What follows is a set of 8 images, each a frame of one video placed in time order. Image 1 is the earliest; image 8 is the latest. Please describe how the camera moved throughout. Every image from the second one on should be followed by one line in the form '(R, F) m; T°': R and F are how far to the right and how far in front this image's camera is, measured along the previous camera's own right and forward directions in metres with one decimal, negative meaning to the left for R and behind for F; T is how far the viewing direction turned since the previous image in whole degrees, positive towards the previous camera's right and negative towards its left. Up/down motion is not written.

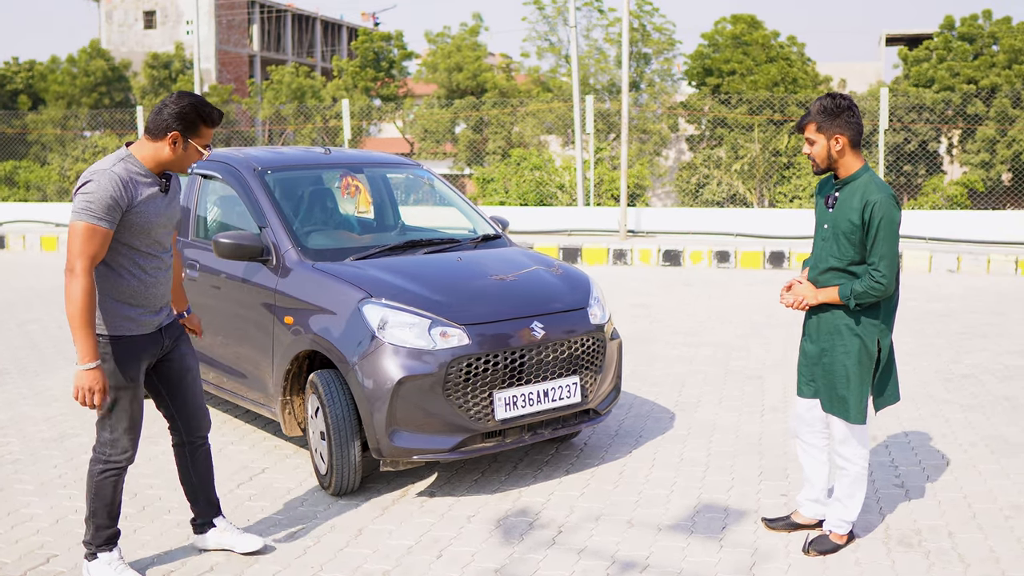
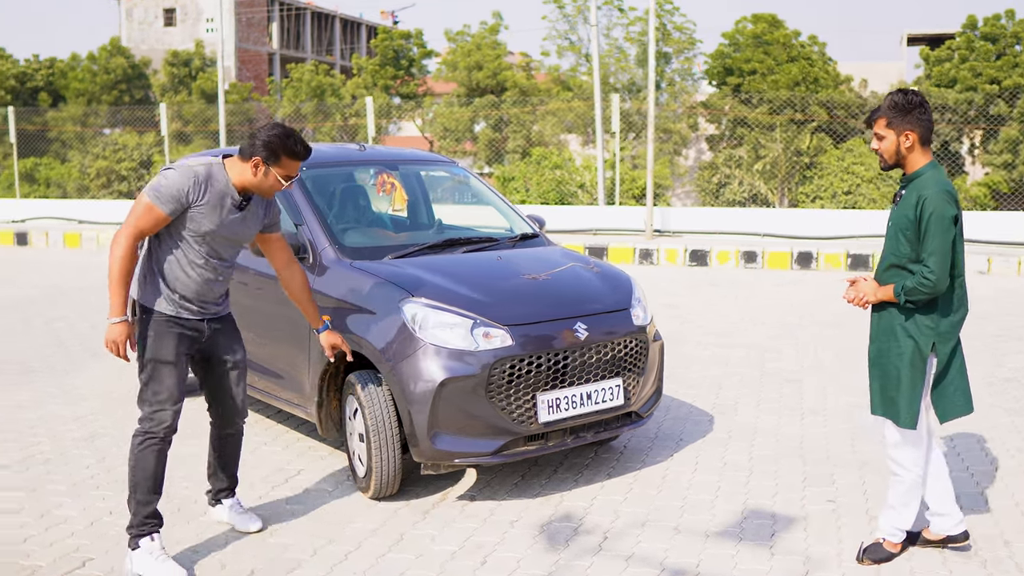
(-0.1, +0.1) m; -1°
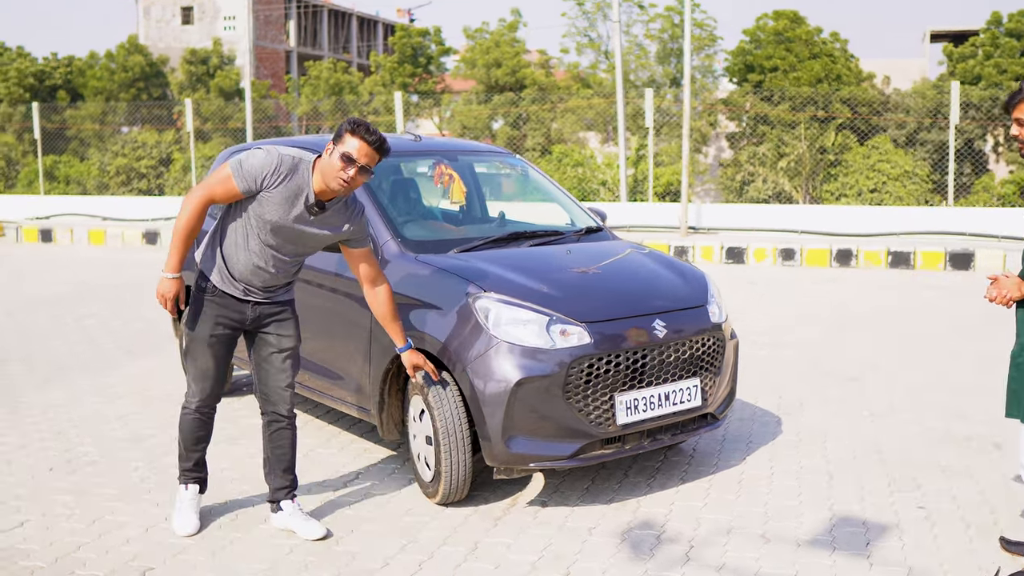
(-0.3, +0.2) m; -1°
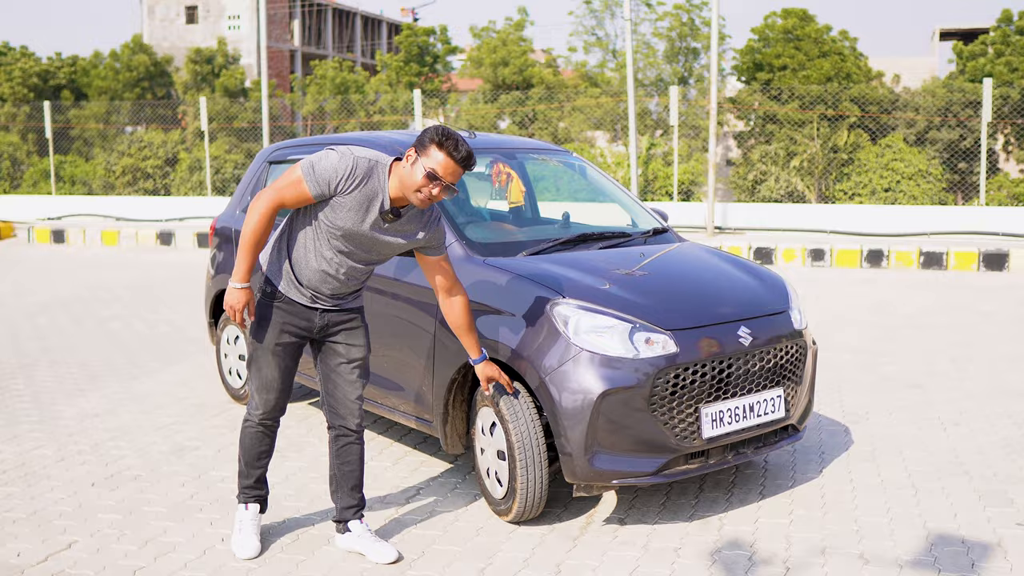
(-0.3, +0.3) m; 0°
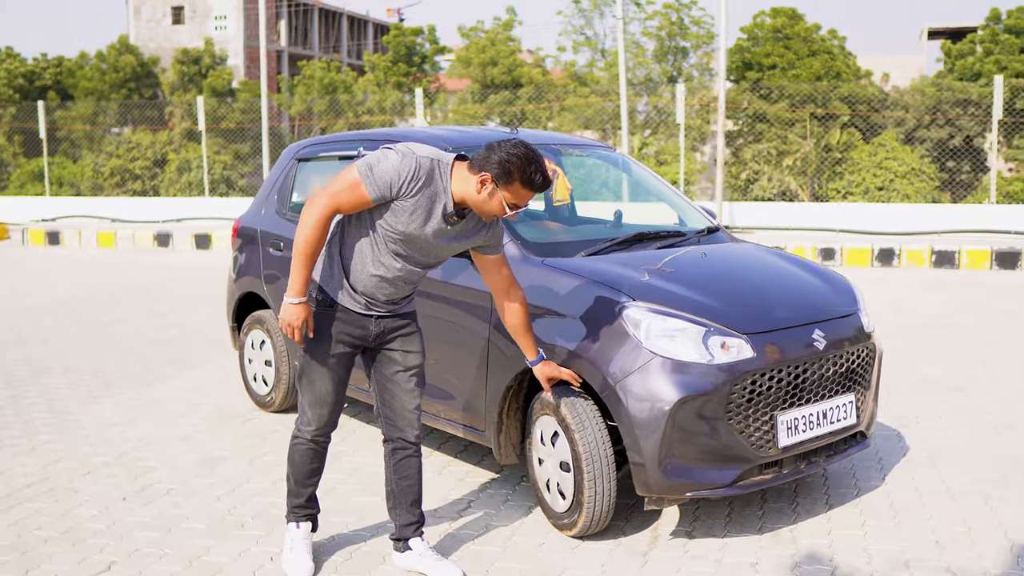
(-0.3, +0.2) m; +1°
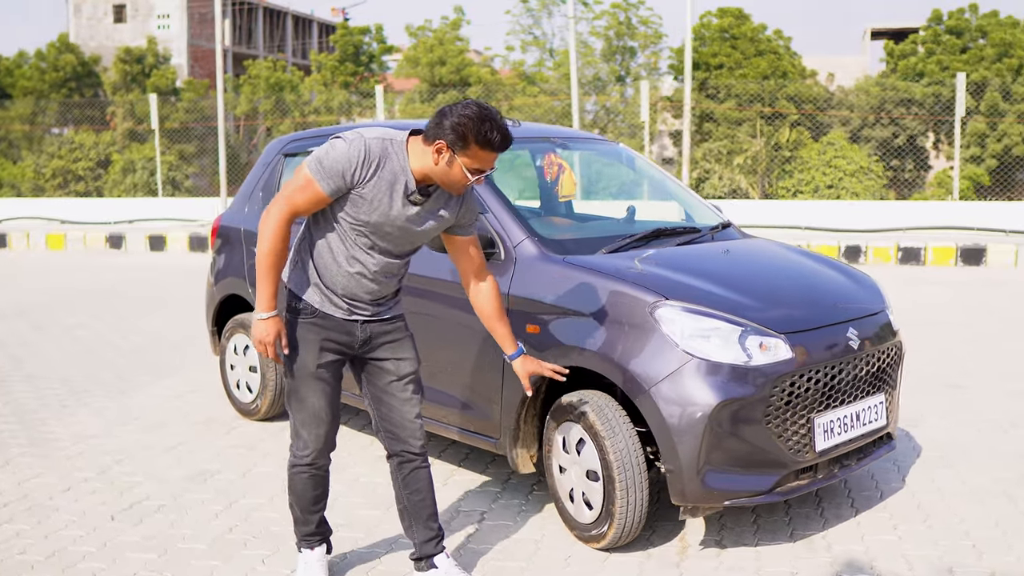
(-0.3, +0.2) m; +3°
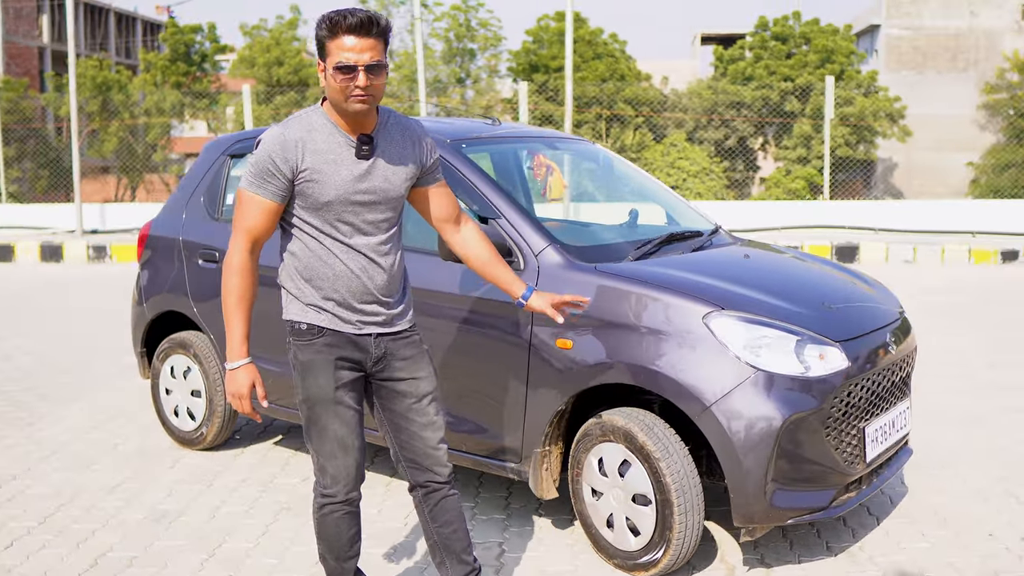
(-0.7, +0.4) m; +9°
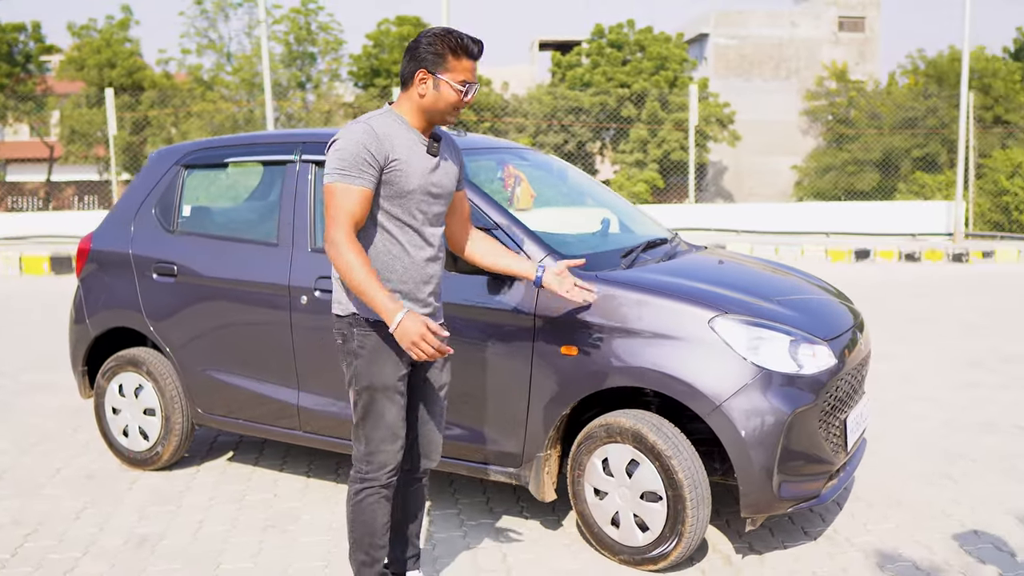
(-0.6, -0.1) m; +9°
